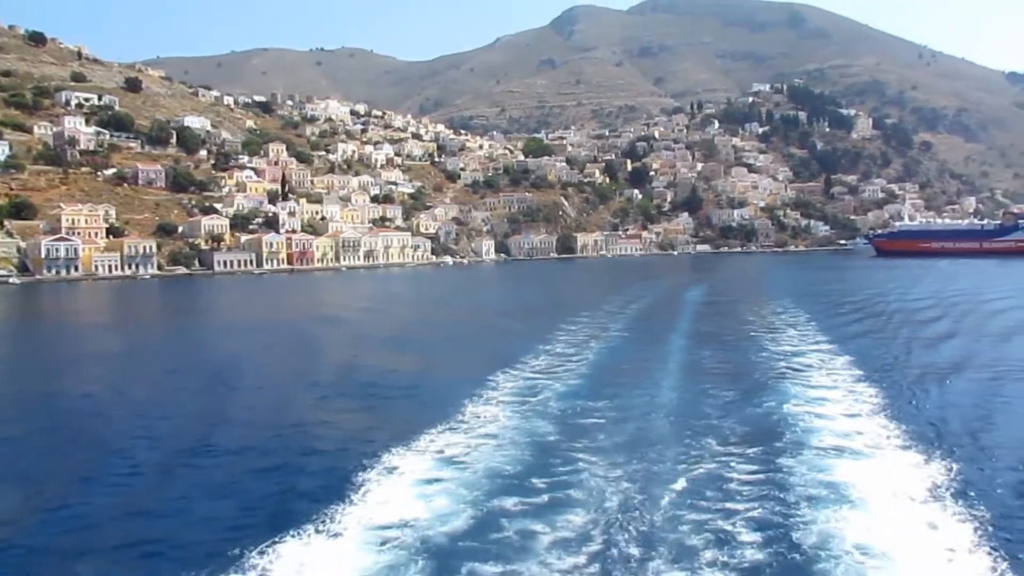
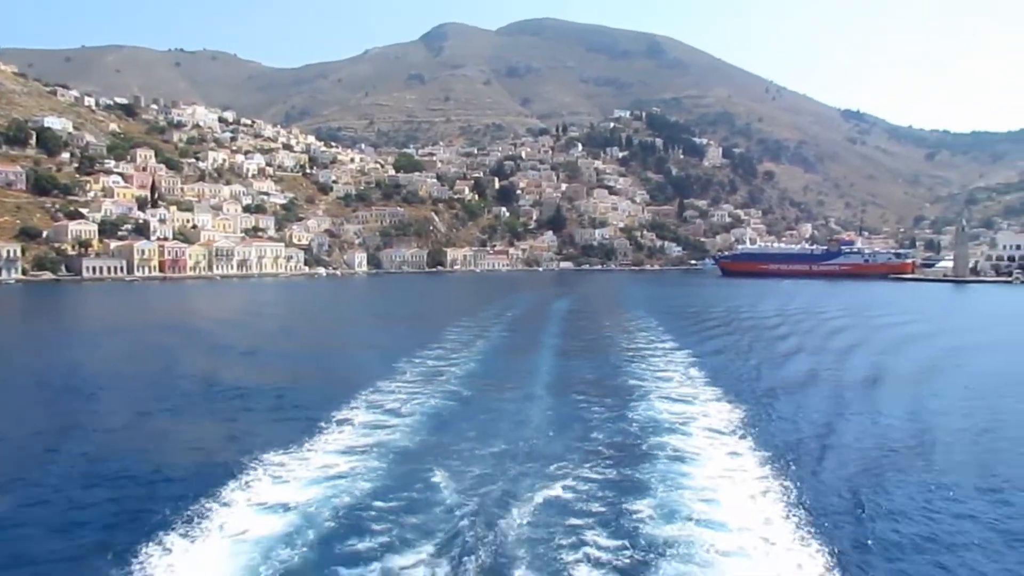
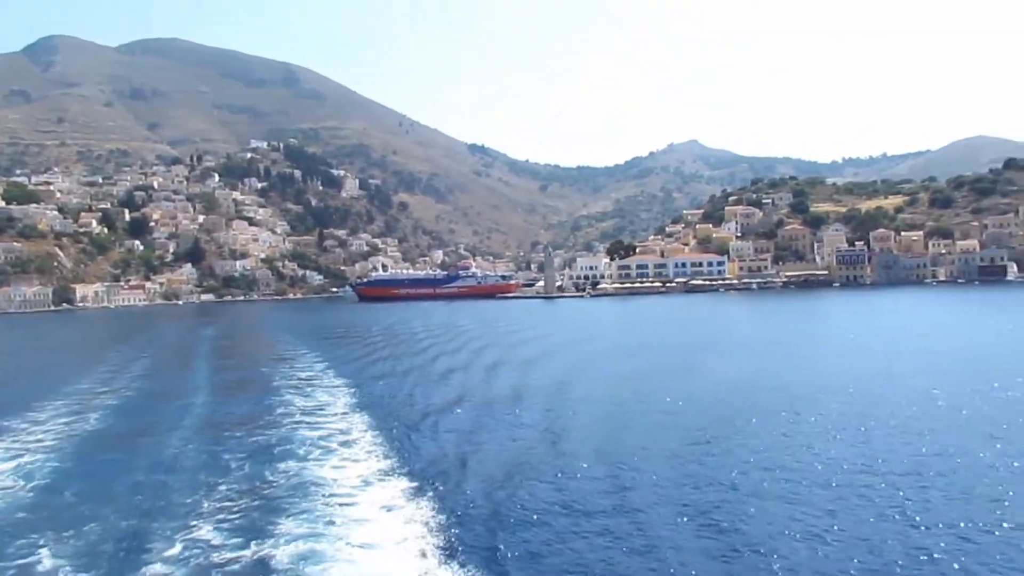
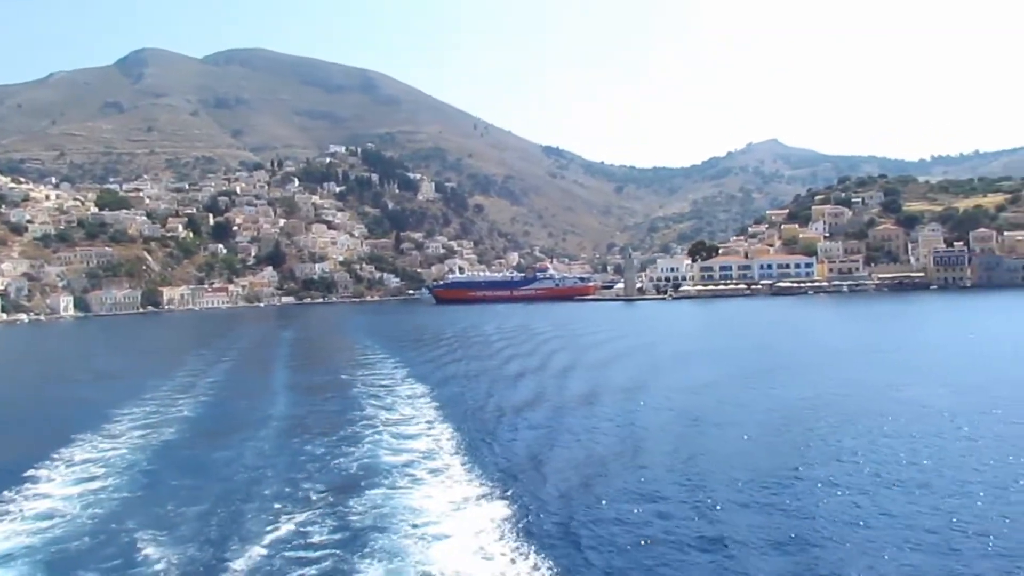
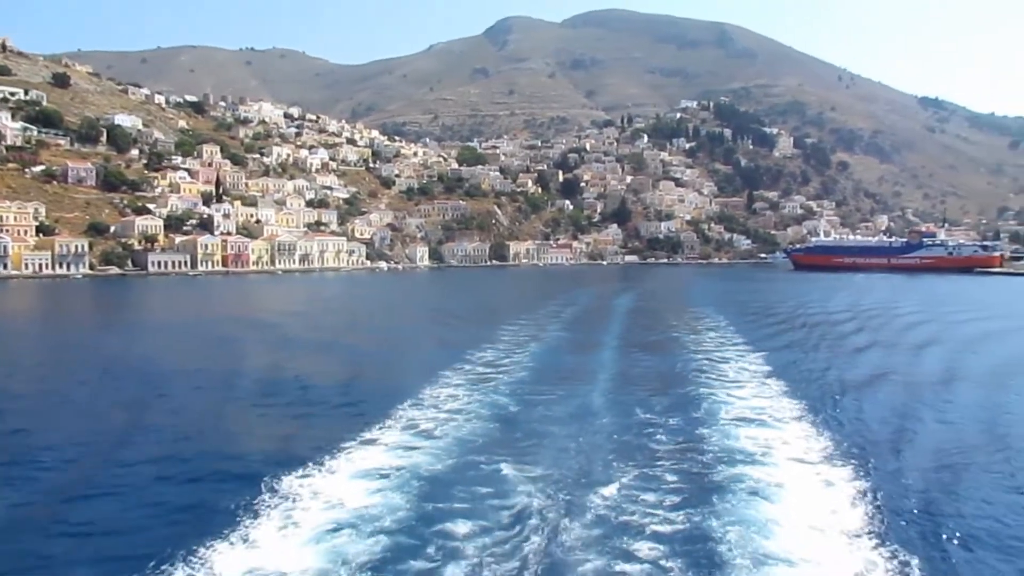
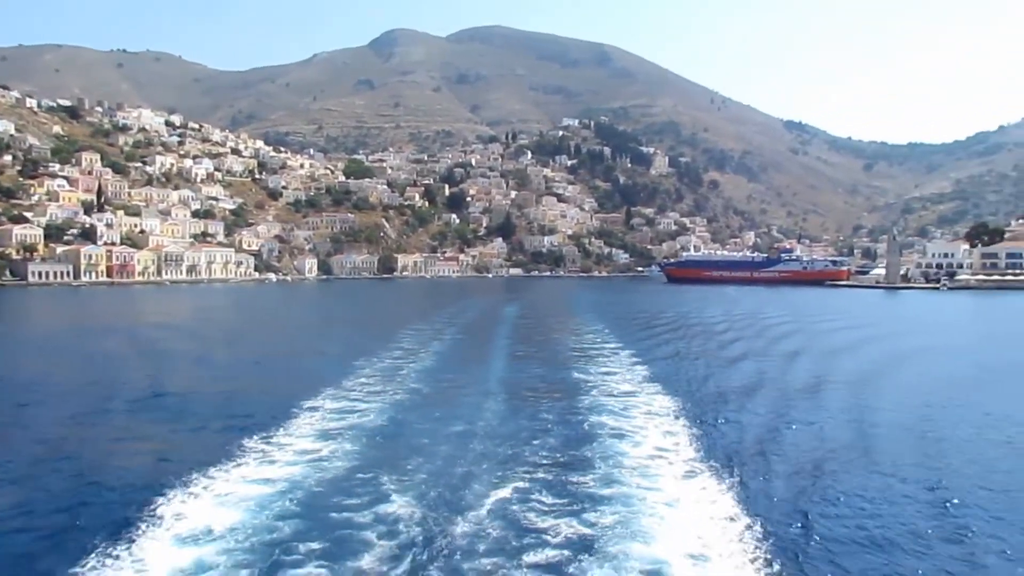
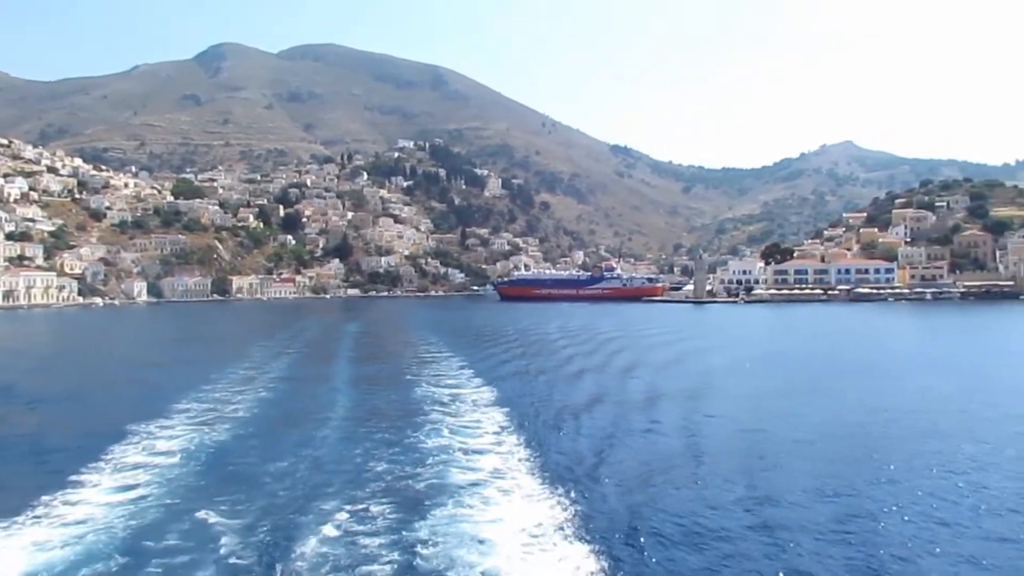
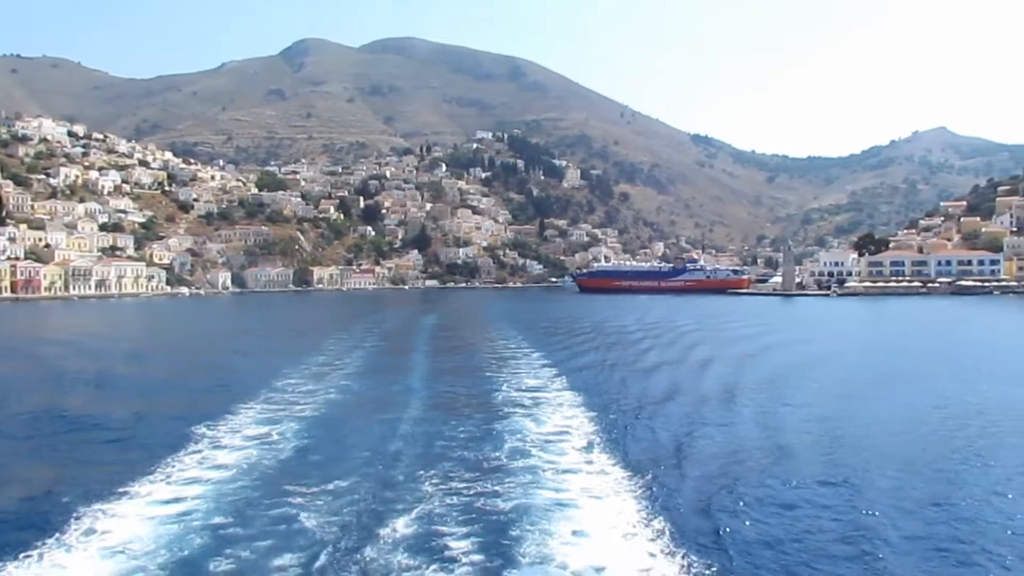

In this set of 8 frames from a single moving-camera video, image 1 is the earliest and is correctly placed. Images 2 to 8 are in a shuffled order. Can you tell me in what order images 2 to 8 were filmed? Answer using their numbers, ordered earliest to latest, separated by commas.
5, 2, 6, 8, 7, 4, 3
